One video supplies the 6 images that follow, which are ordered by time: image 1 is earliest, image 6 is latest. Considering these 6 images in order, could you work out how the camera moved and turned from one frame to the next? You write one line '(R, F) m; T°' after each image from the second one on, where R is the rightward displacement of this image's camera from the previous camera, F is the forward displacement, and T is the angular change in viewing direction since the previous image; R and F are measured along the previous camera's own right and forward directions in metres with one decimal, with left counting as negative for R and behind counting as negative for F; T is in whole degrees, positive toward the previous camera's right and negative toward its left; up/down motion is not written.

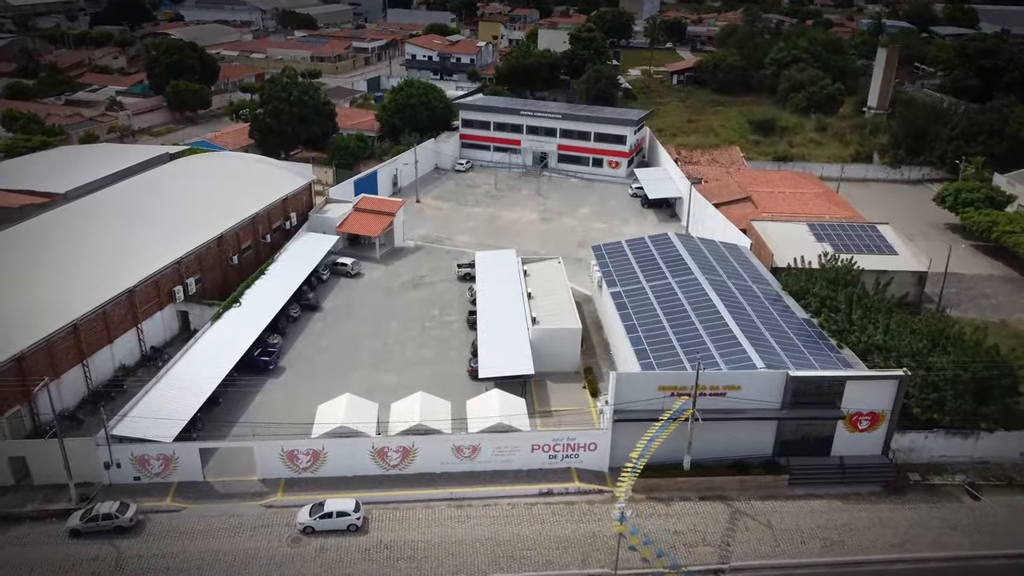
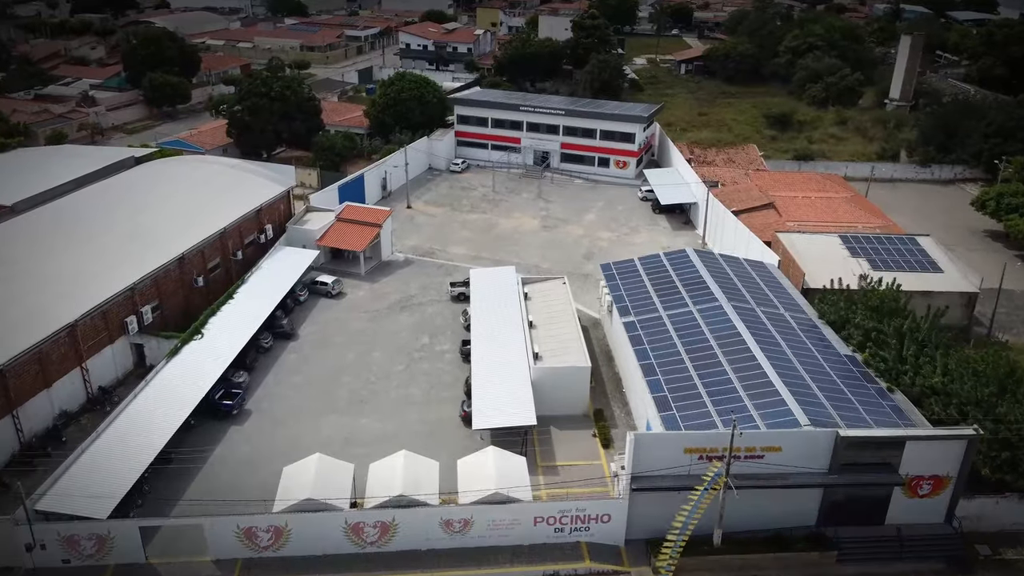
(+0.1, +3.4) m; 0°
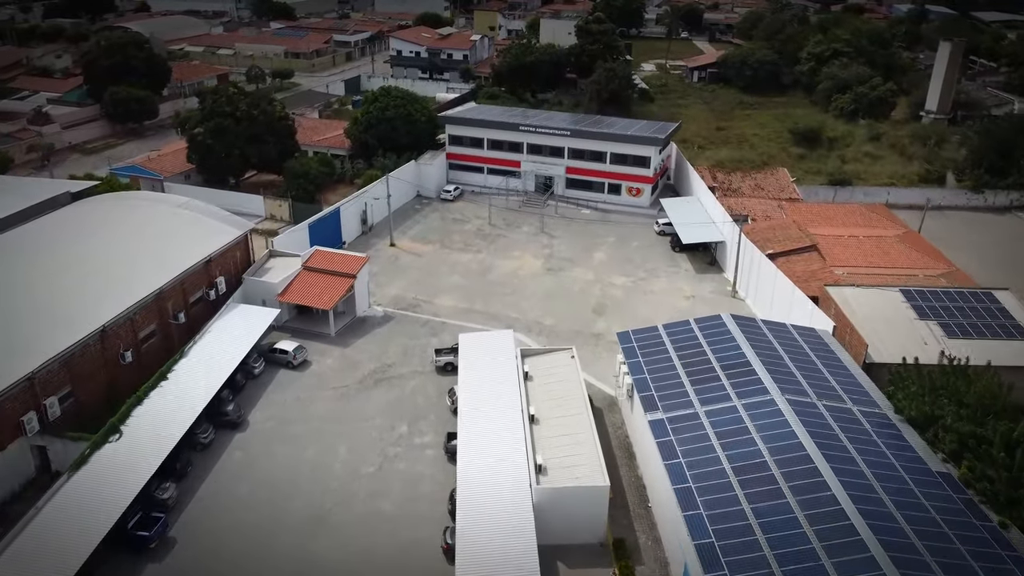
(+0.1, +5.0) m; 0°
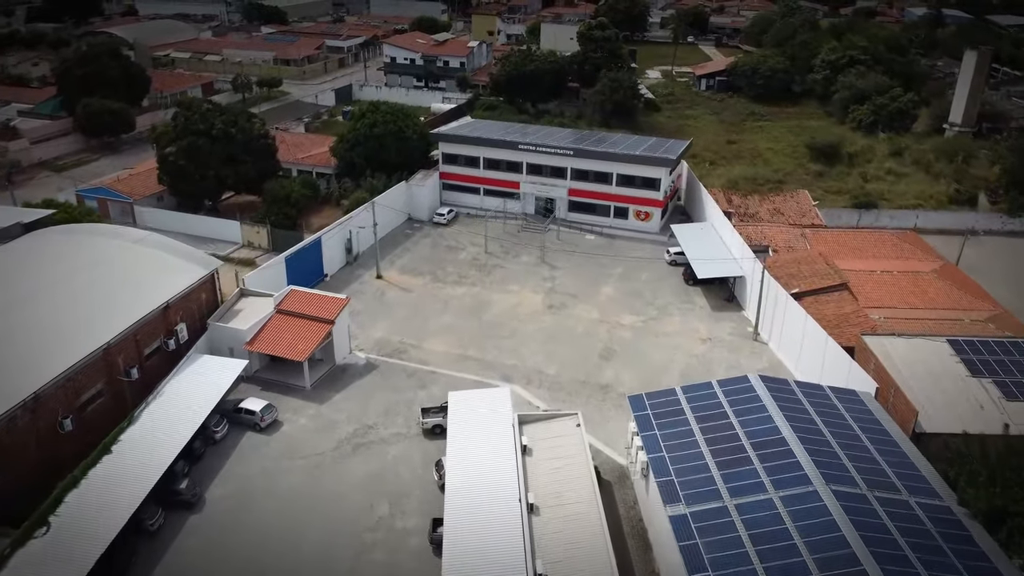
(+0.1, +2.9) m; 0°
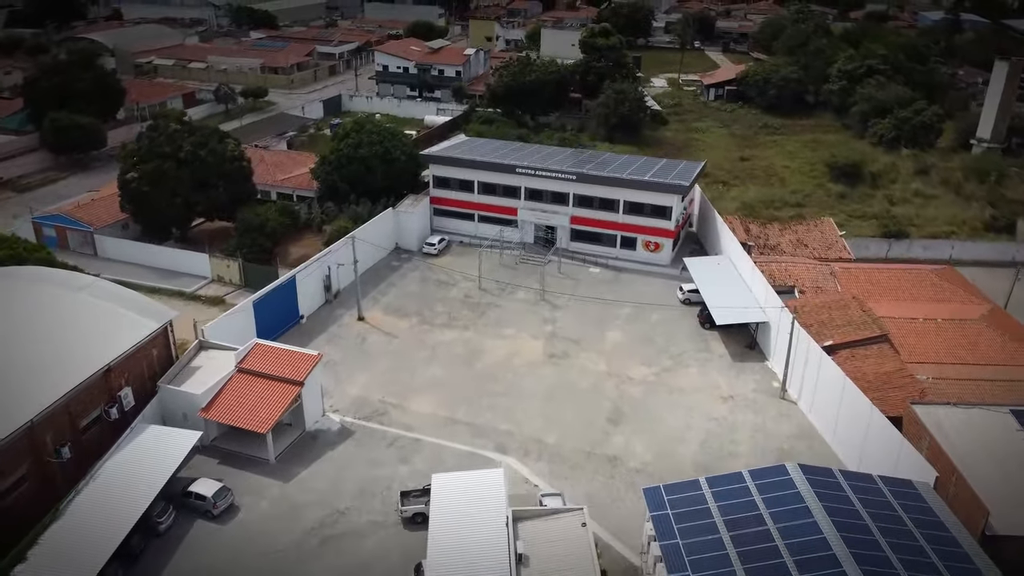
(+0.1, +3.1) m; 0°
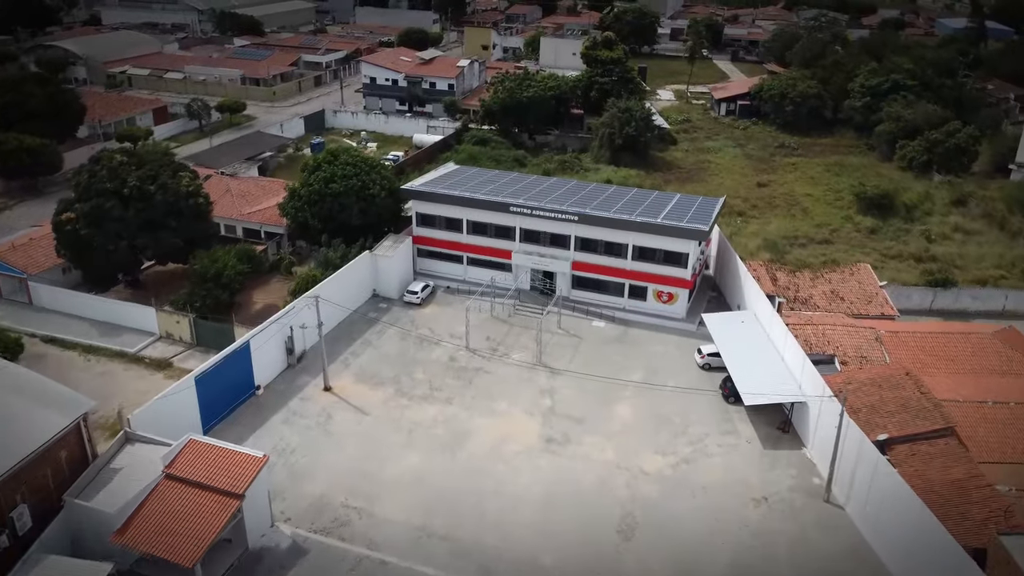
(+0.2, +4.0) m; 0°
